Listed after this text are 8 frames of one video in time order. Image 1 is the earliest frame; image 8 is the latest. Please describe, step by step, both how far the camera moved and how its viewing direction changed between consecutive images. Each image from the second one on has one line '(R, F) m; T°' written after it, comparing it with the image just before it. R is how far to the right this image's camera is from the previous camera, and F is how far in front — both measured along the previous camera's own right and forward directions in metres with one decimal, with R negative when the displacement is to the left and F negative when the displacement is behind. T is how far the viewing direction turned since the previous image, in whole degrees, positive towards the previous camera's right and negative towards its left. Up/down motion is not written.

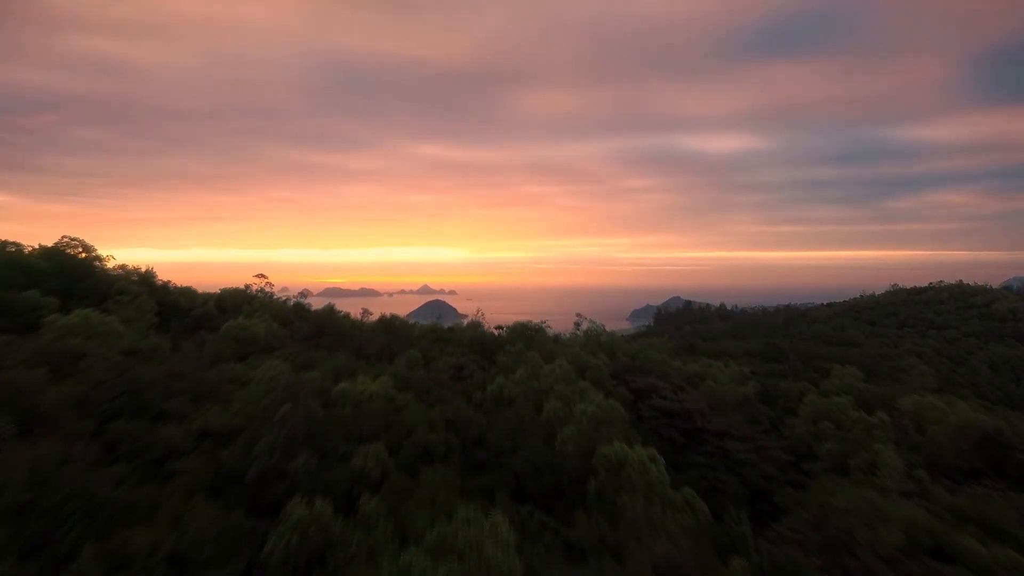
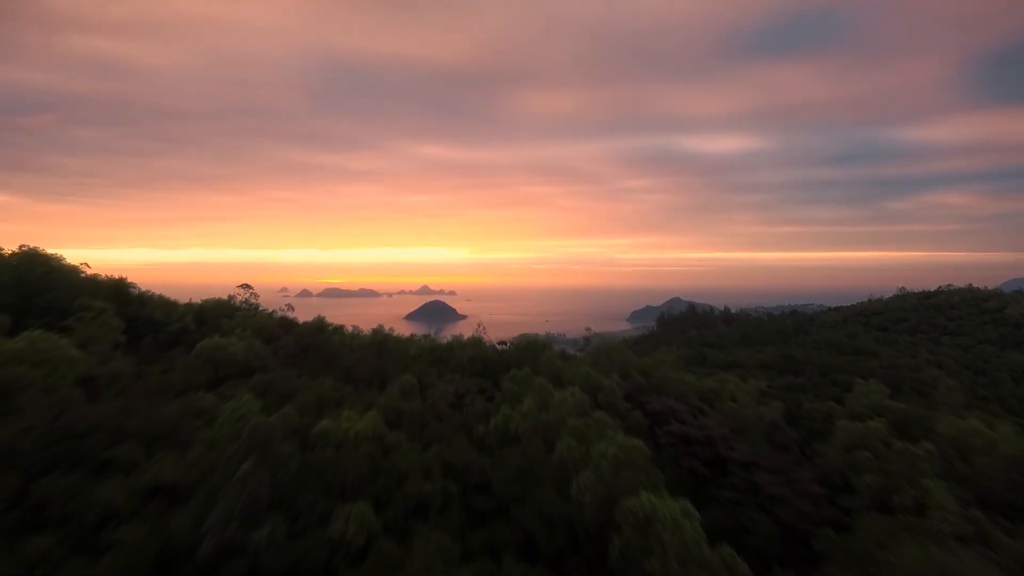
(-0.1, +0.6) m; 0°
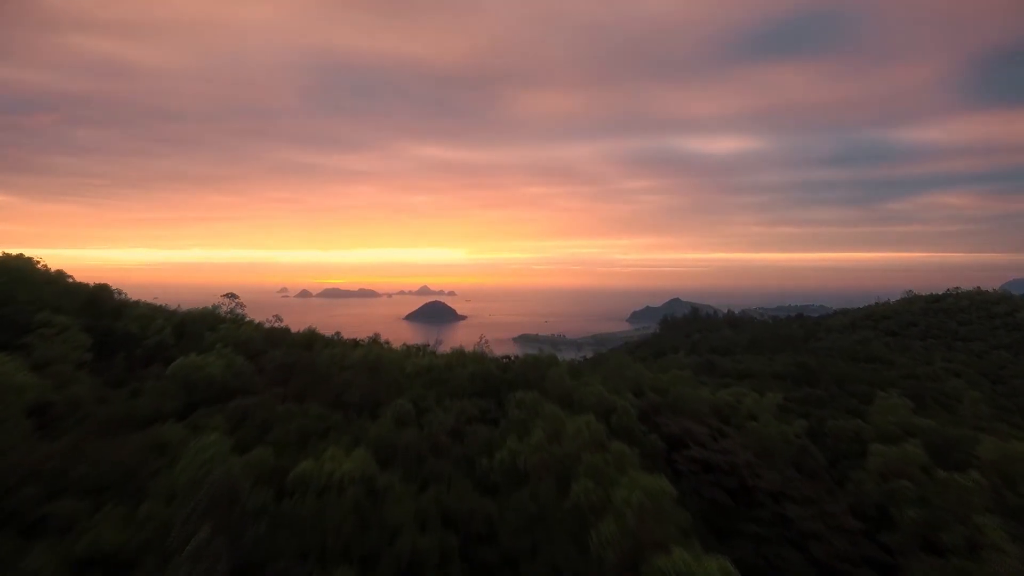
(-0.1, +0.5) m; 0°
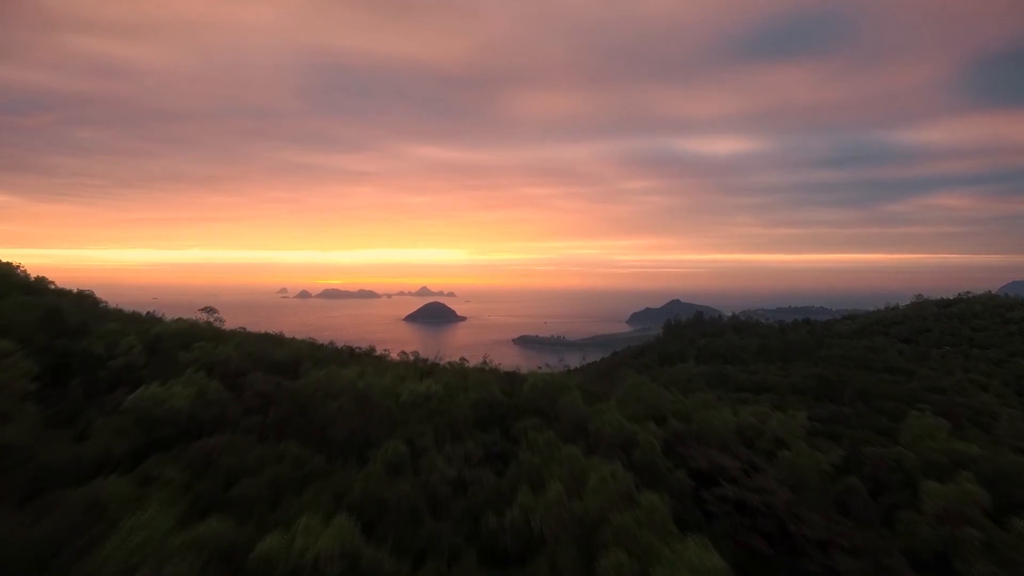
(-0.1, +0.7) m; 0°
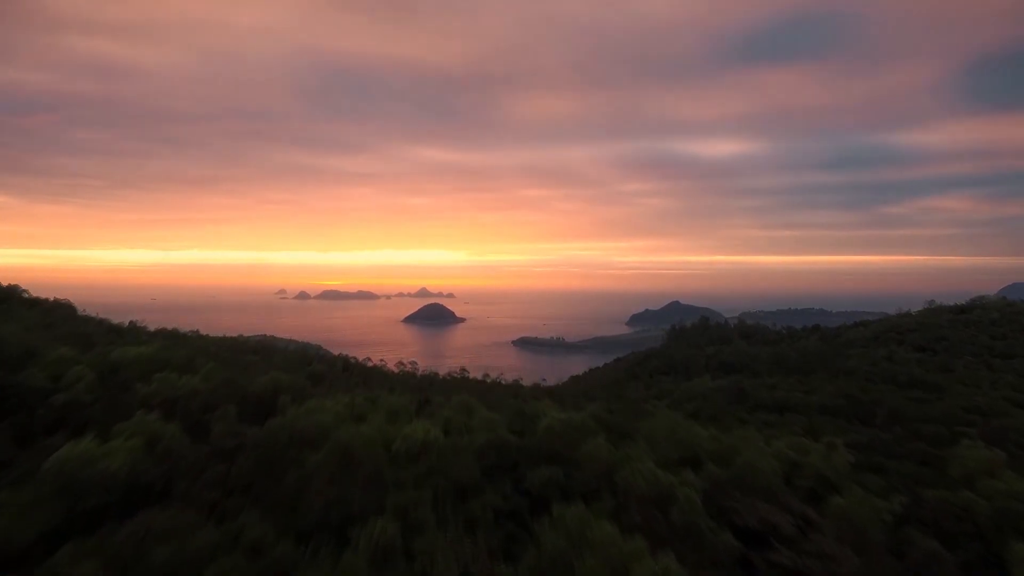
(-0.1, +0.9) m; 0°
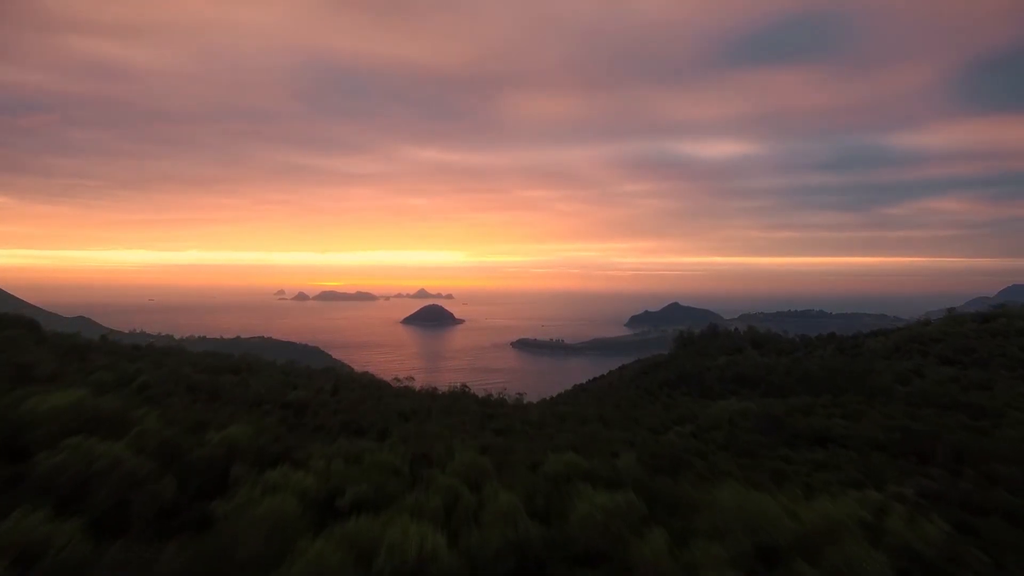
(-0.2, +1.3) m; 0°
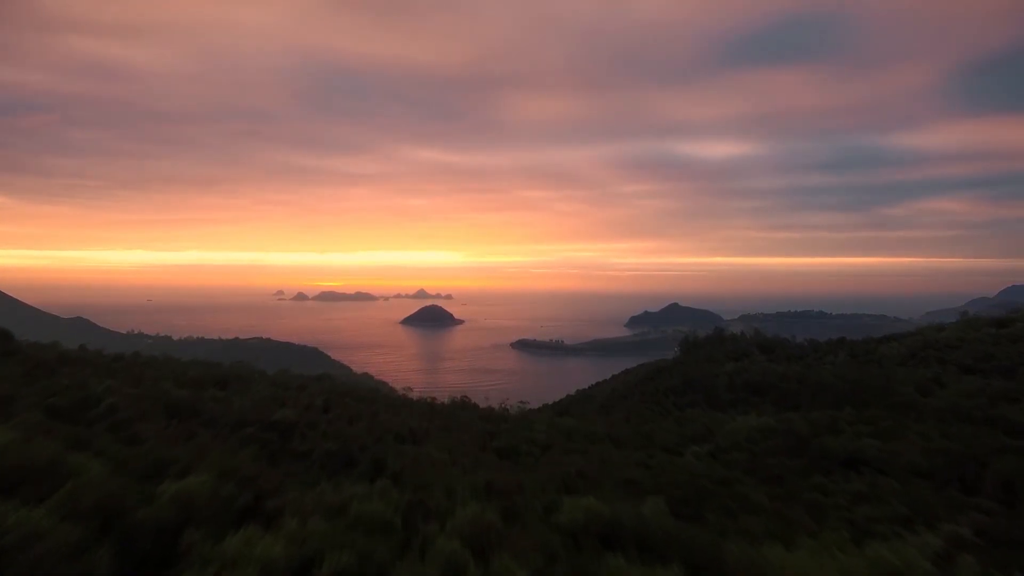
(-0.1, +0.8) m; 0°
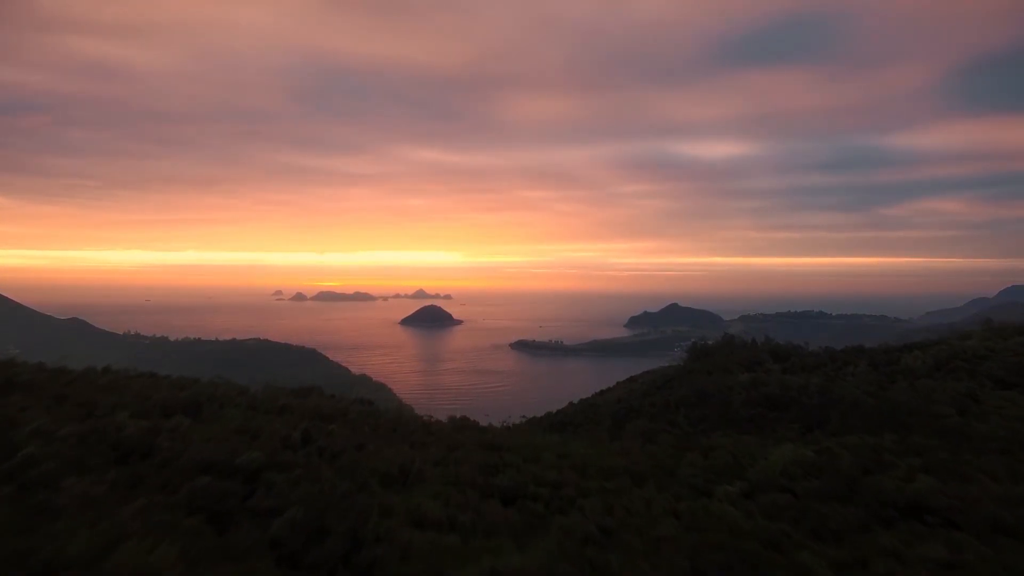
(-0.1, +1.4) m; 0°
